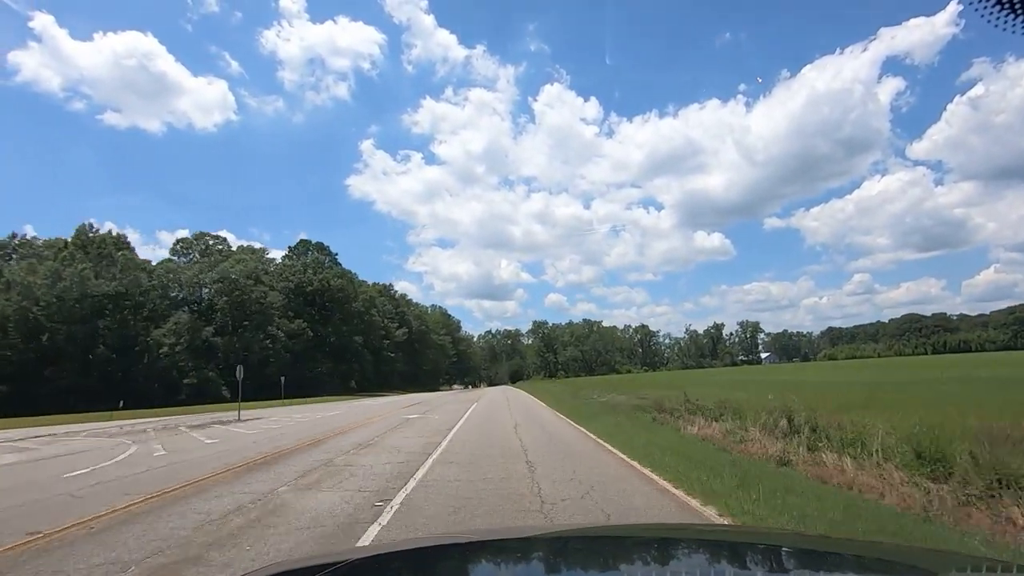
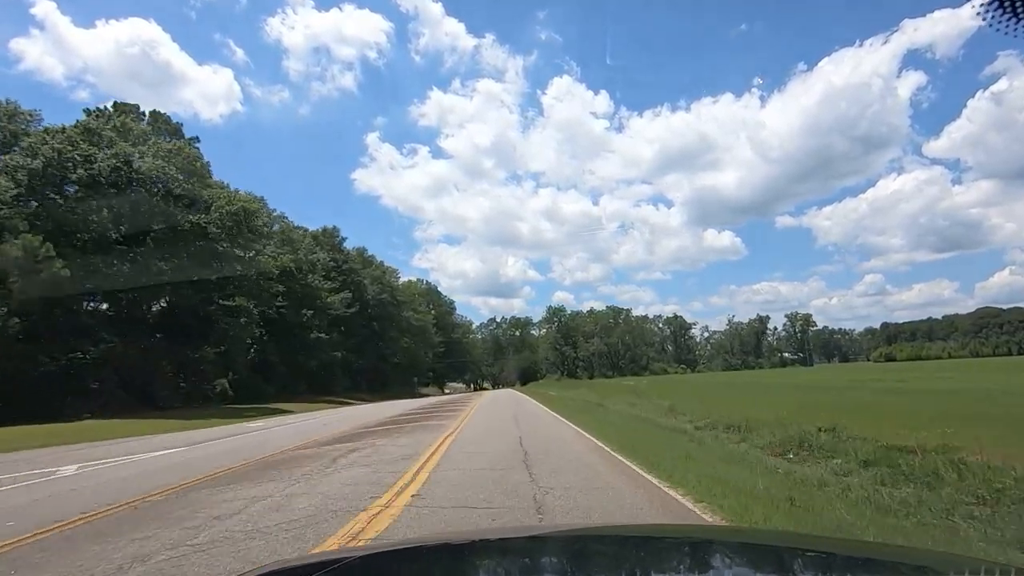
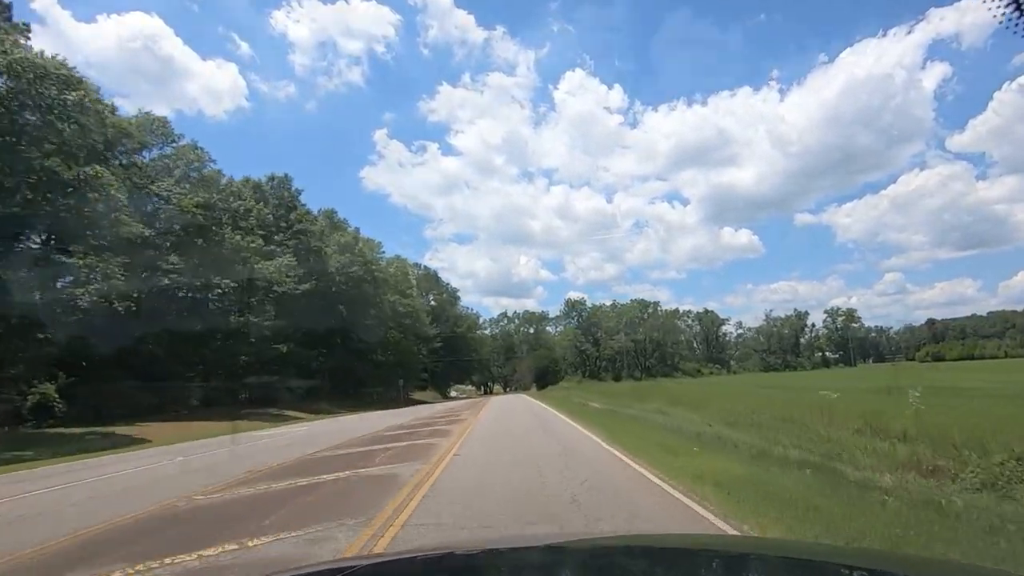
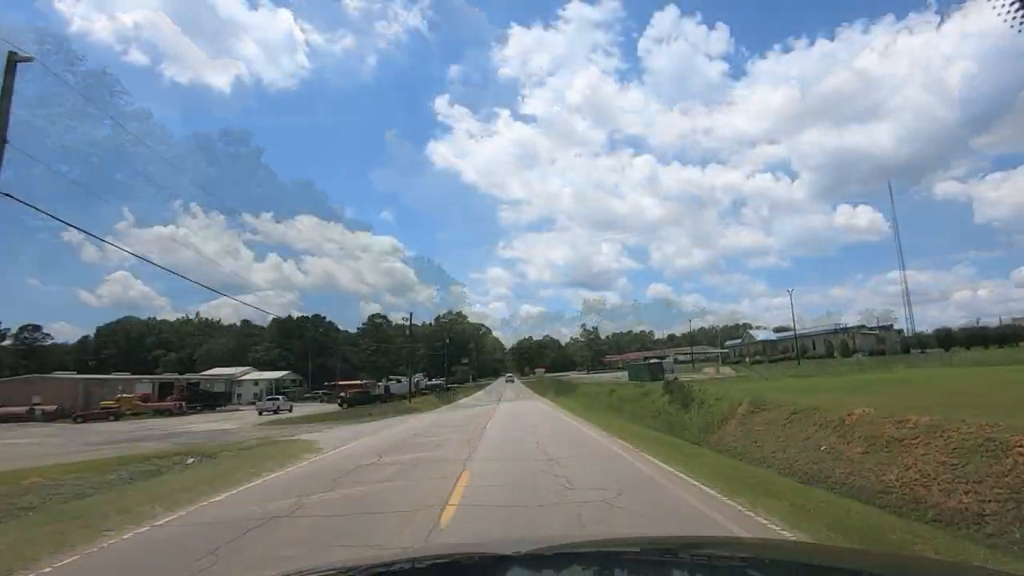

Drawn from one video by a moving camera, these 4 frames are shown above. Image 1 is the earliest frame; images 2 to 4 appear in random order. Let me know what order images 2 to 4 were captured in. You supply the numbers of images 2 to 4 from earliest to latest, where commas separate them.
2, 3, 4
